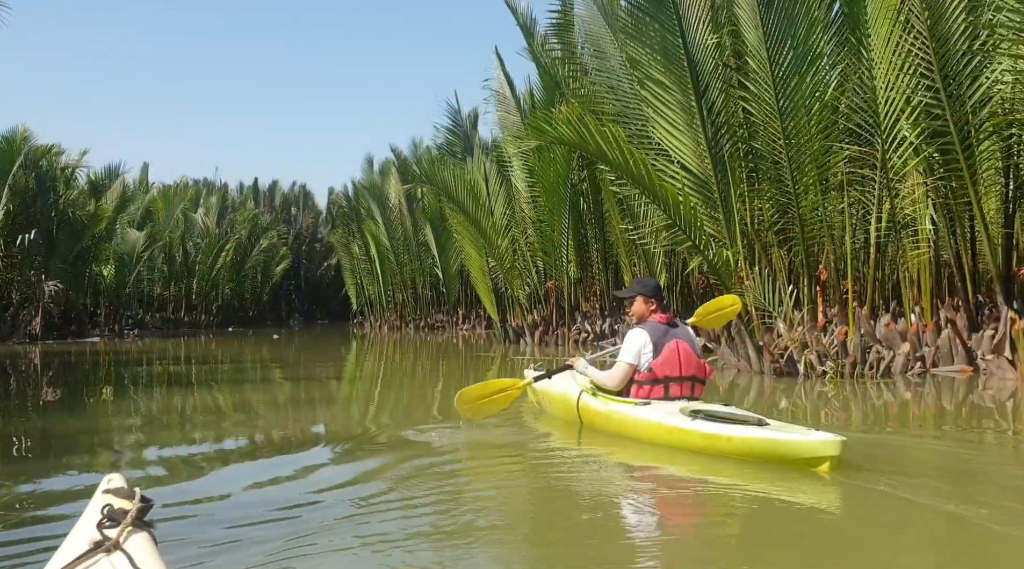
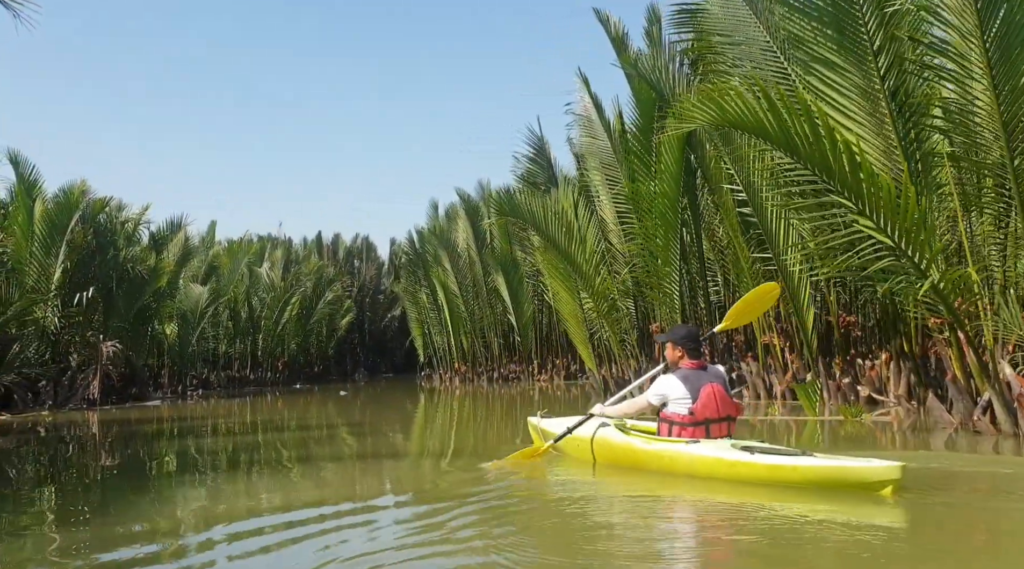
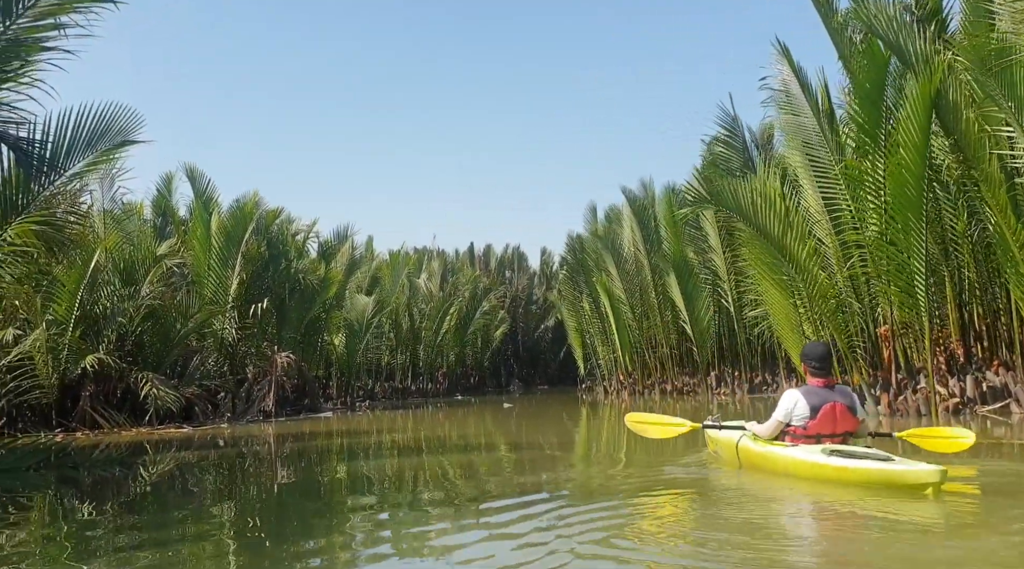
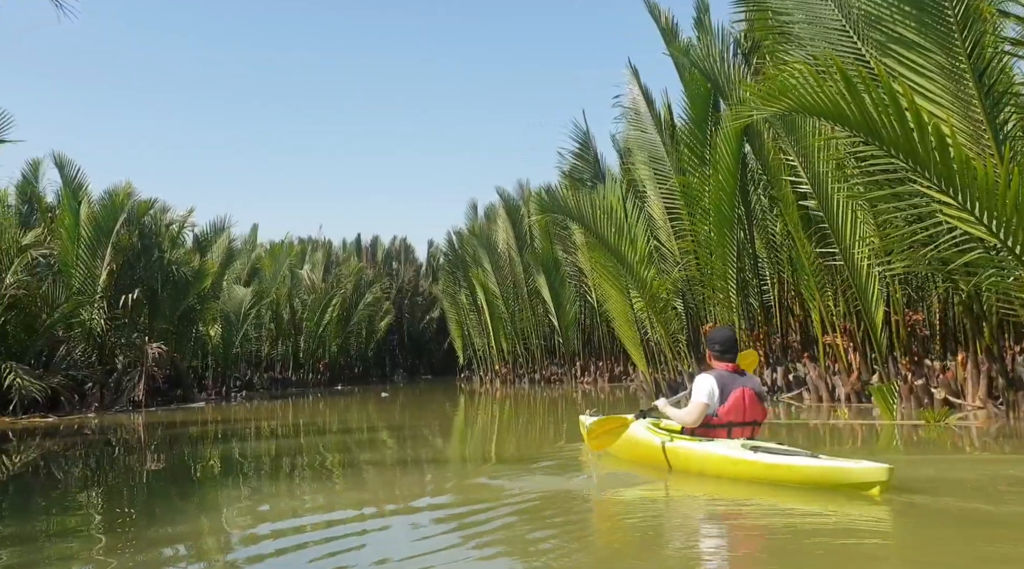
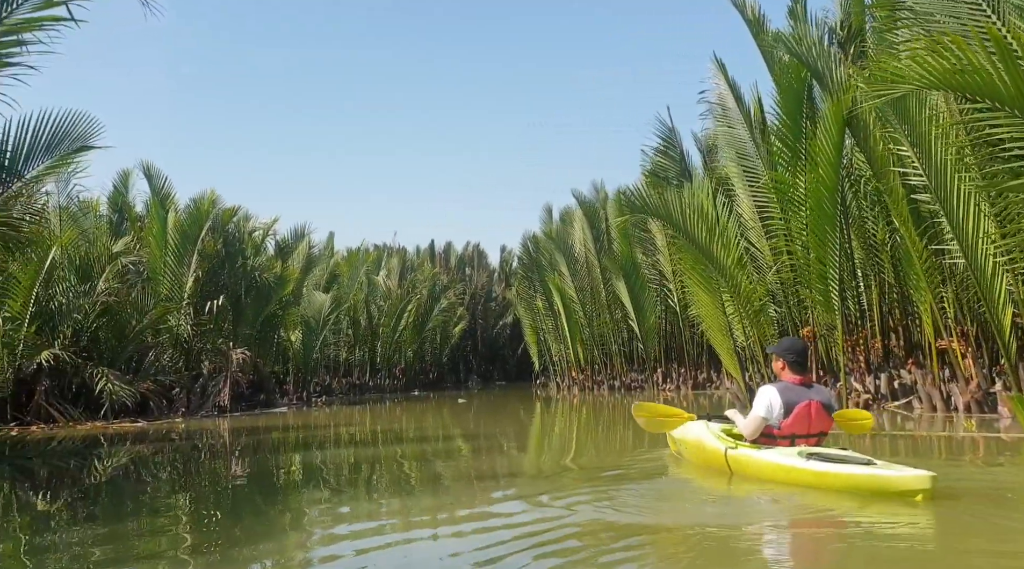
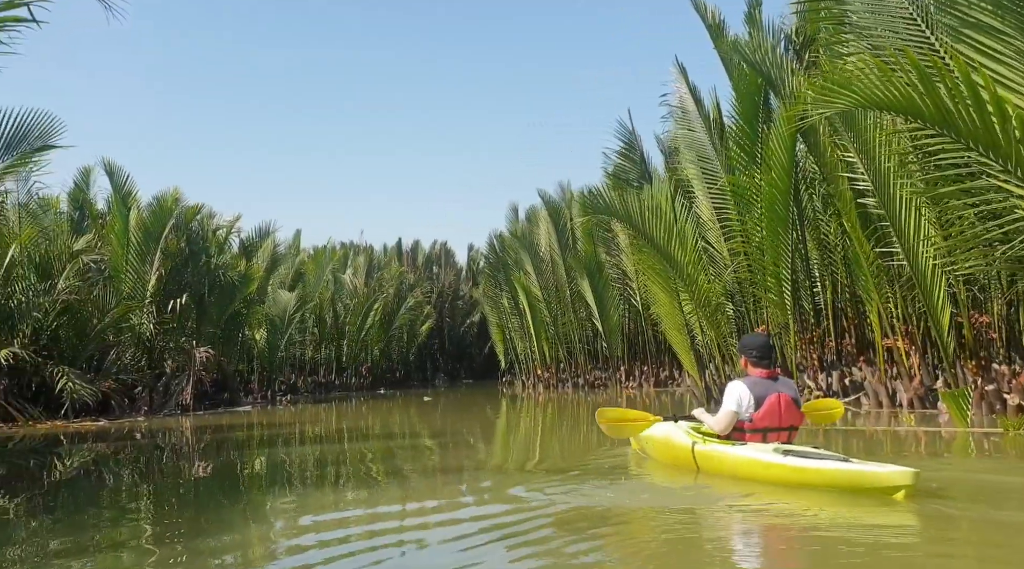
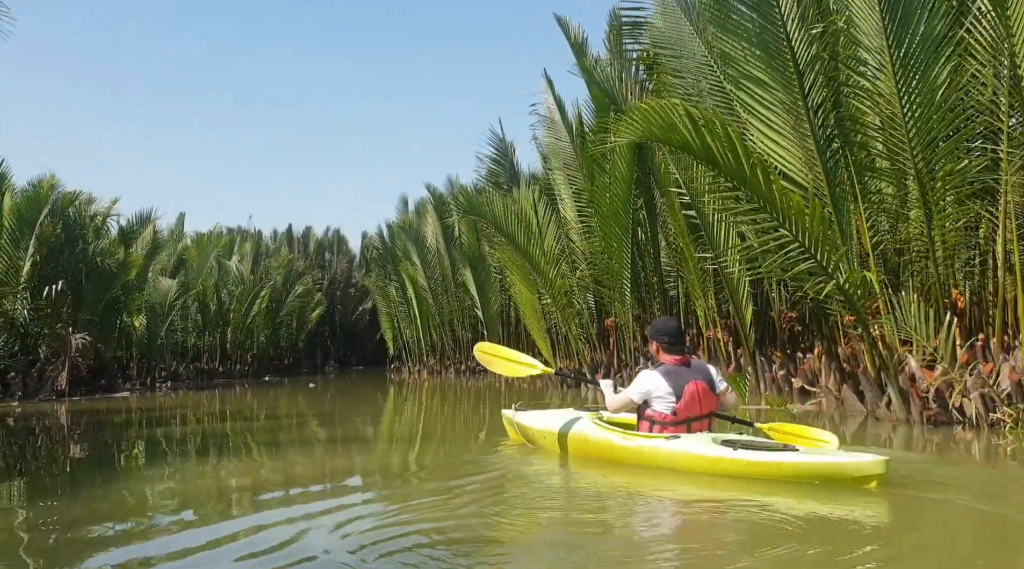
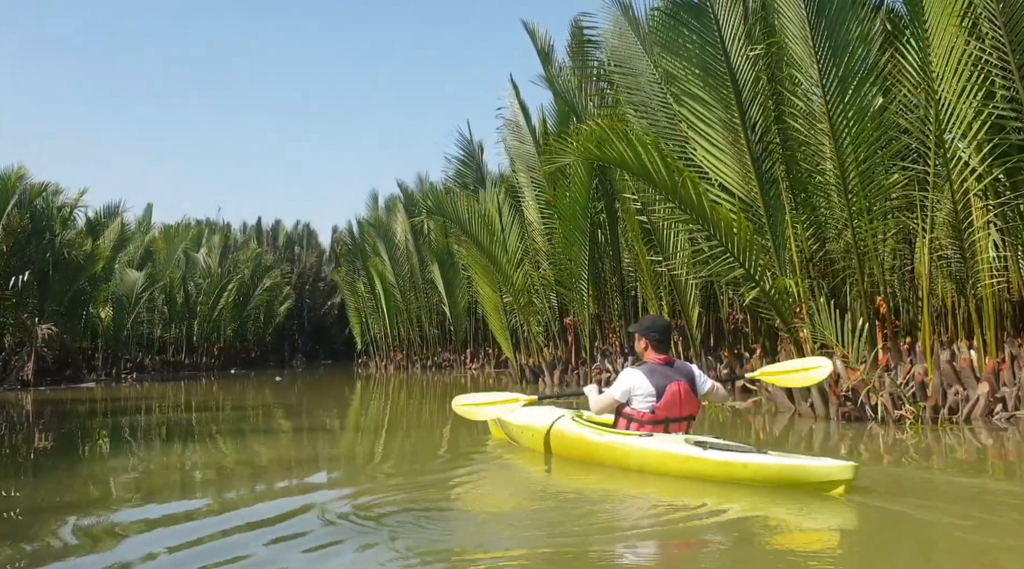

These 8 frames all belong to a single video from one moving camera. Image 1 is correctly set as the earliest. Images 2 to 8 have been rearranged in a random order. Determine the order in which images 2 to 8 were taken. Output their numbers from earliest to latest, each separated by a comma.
8, 7, 2, 4, 6, 5, 3
